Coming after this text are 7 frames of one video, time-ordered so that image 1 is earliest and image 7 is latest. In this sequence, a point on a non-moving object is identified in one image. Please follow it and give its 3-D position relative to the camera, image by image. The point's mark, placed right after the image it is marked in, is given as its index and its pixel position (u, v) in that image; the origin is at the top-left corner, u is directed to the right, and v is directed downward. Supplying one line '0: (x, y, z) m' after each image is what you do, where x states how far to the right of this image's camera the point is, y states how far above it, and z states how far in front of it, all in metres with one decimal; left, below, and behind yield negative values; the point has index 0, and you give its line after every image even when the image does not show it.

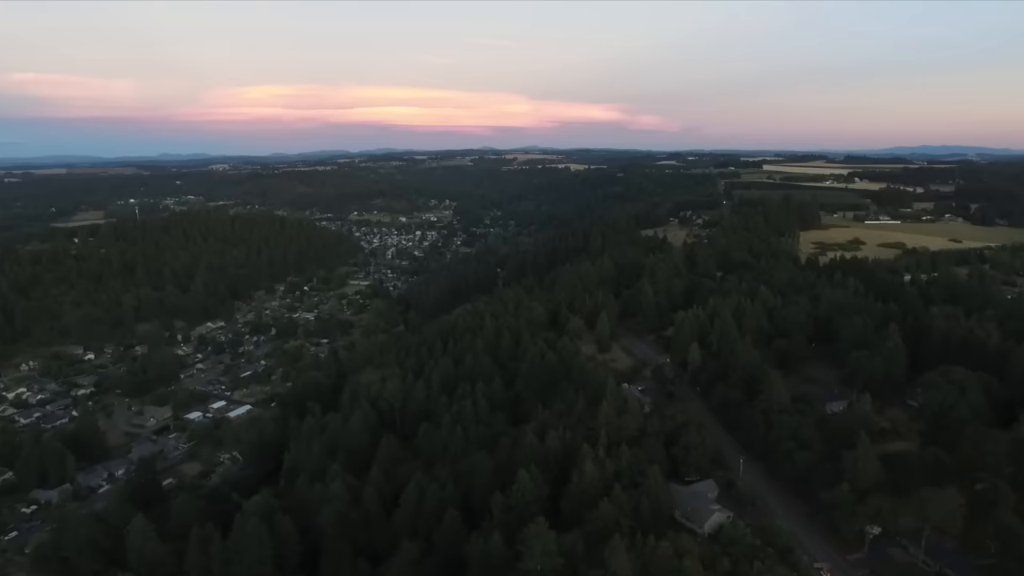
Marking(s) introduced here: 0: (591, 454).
0: (+1.3, -2.8, +18.7) m
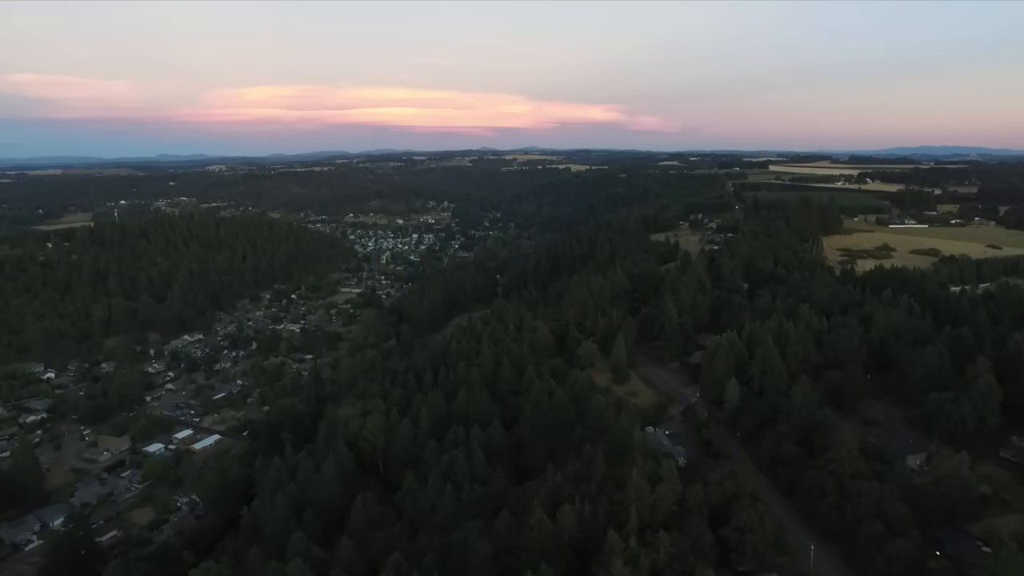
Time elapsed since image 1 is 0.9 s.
0: (+1.4, -3.3, +14.2) m
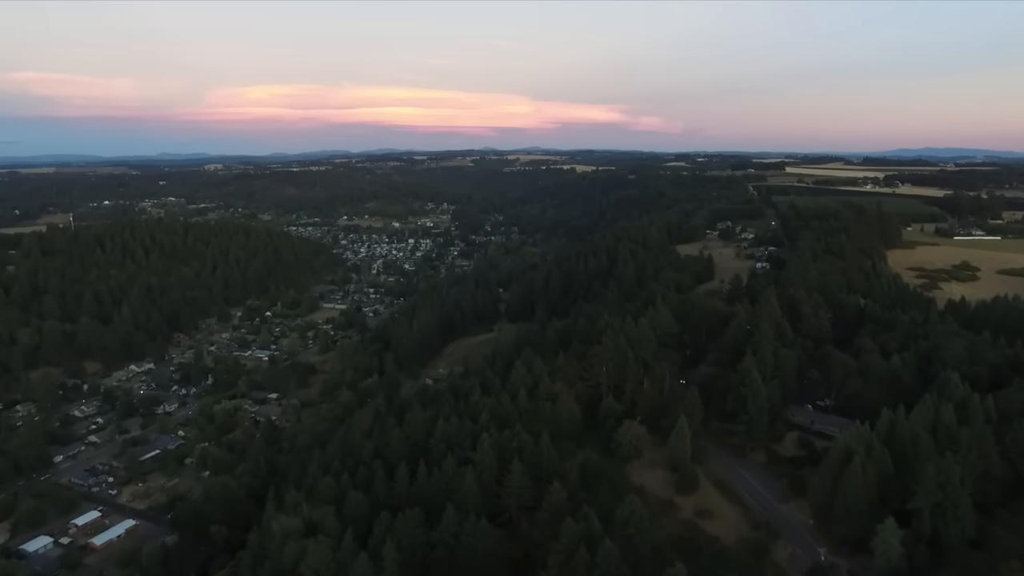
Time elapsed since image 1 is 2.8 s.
0: (+1.6, -4.3, +5.3) m
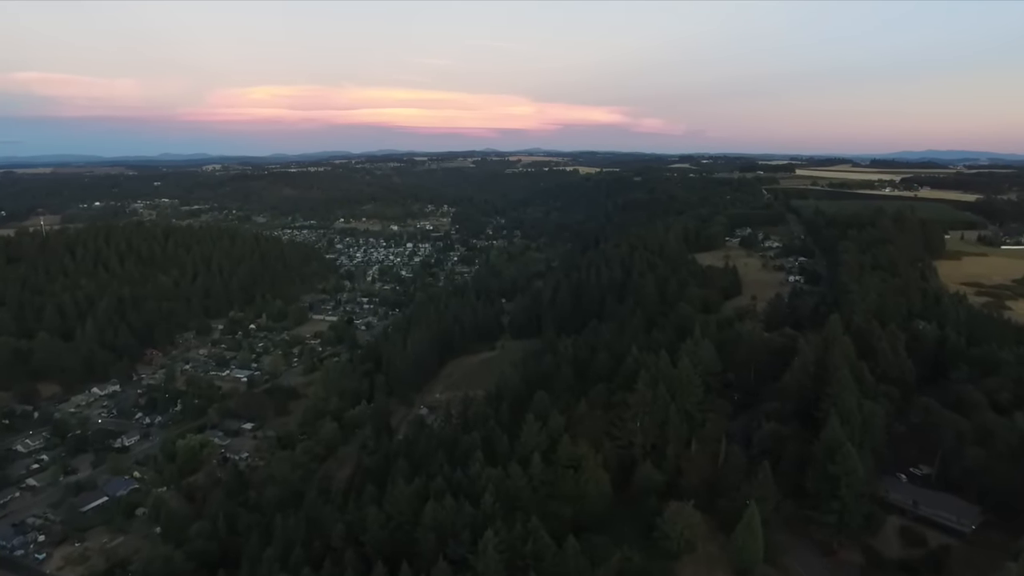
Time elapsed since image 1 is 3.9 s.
0: (+1.7, -4.9, +0.4) m
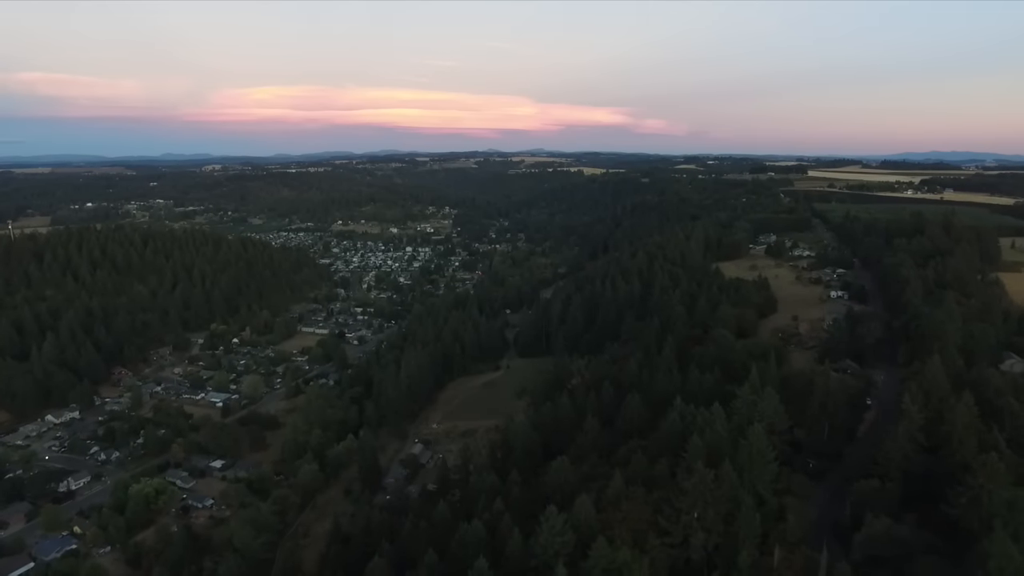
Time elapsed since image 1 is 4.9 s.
0: (+1.8, -5.4, -4.4) m
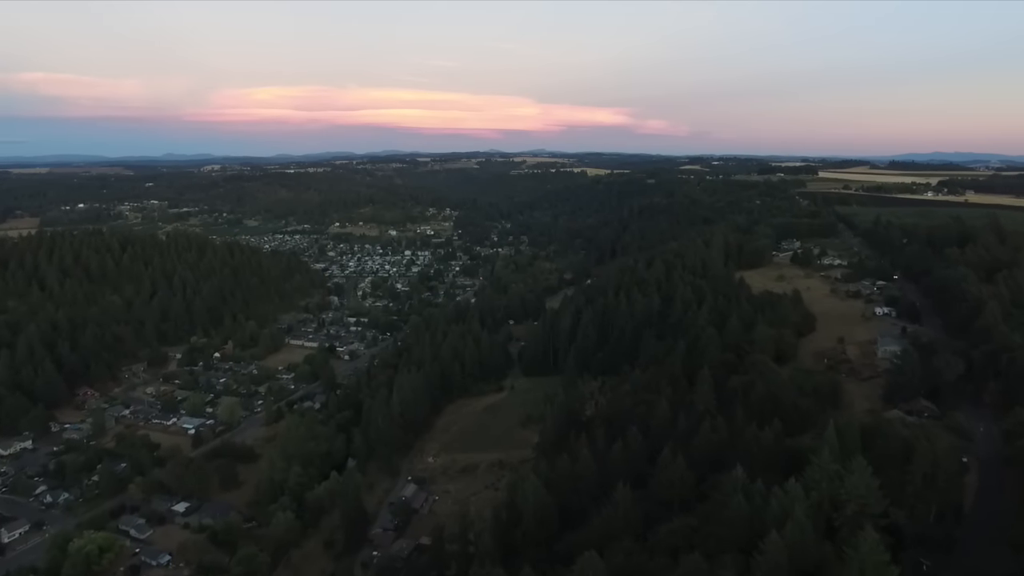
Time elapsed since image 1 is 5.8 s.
0: (+1.9, -5.9, -8.7) m
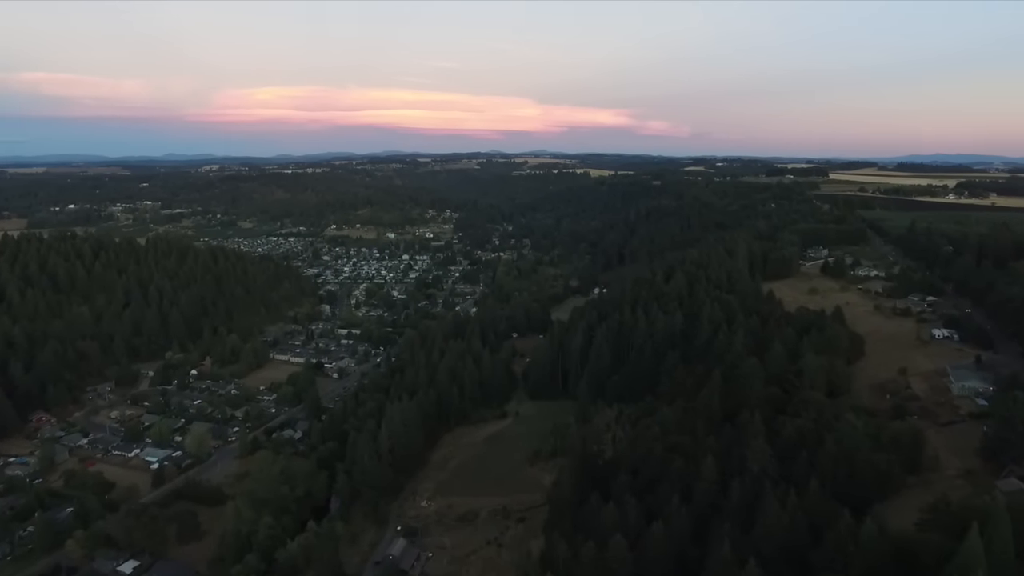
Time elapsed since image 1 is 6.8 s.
0: (+2.1, -6.3, -13.1) m
